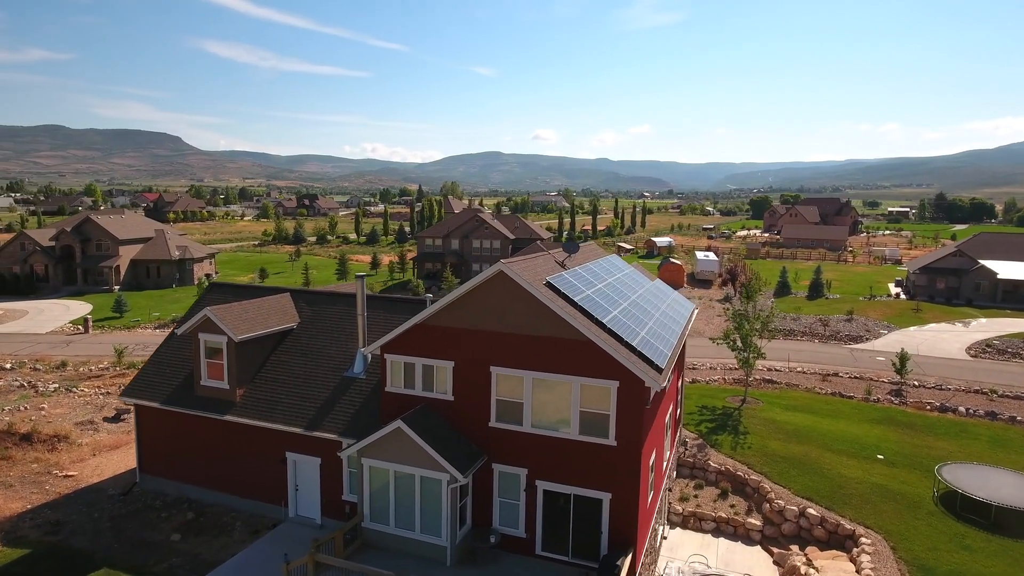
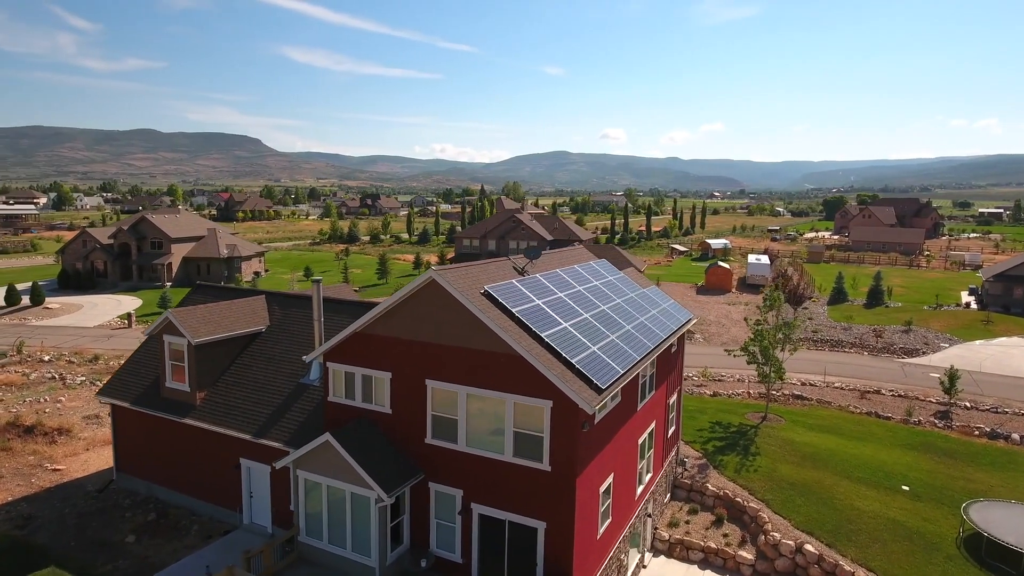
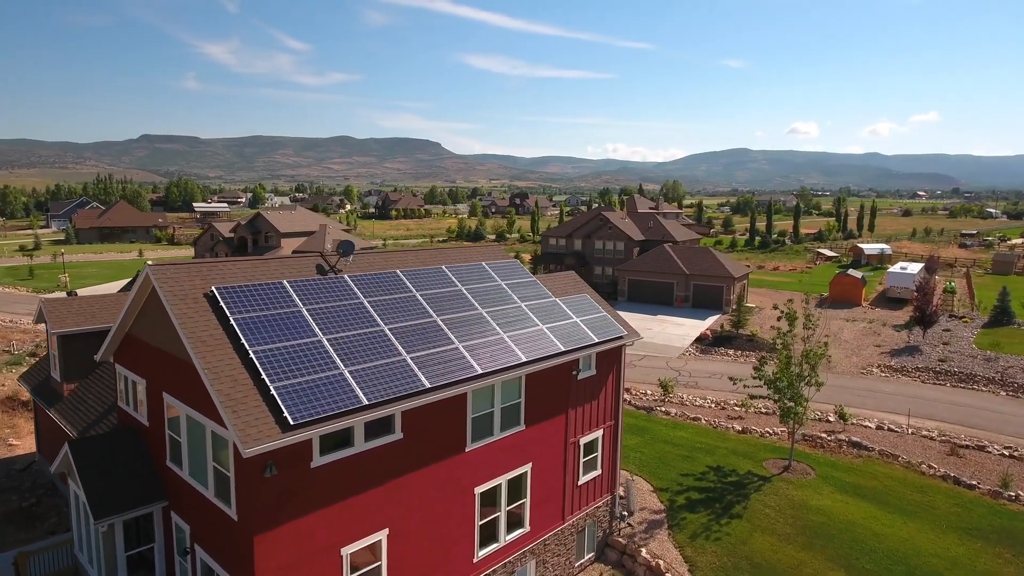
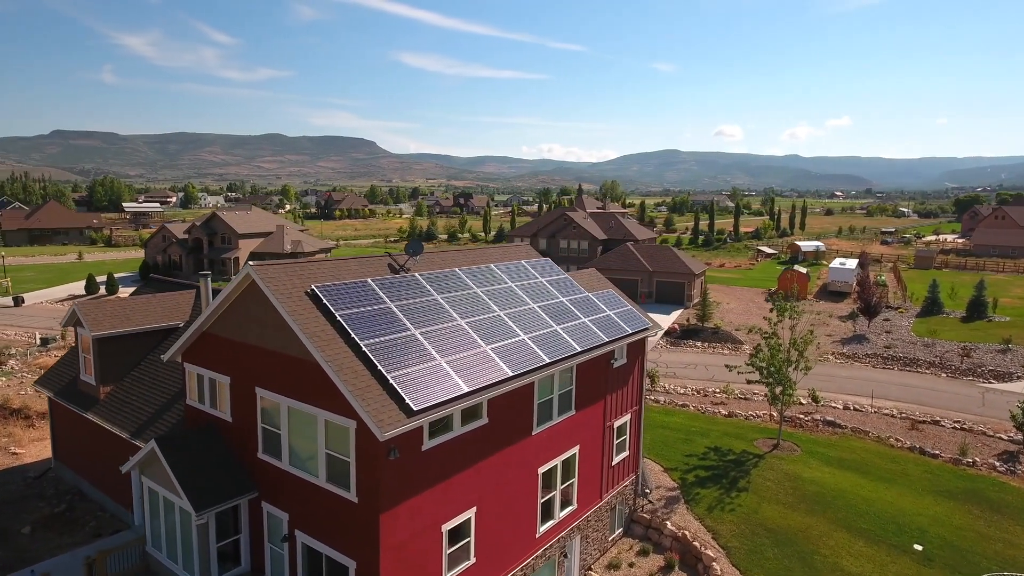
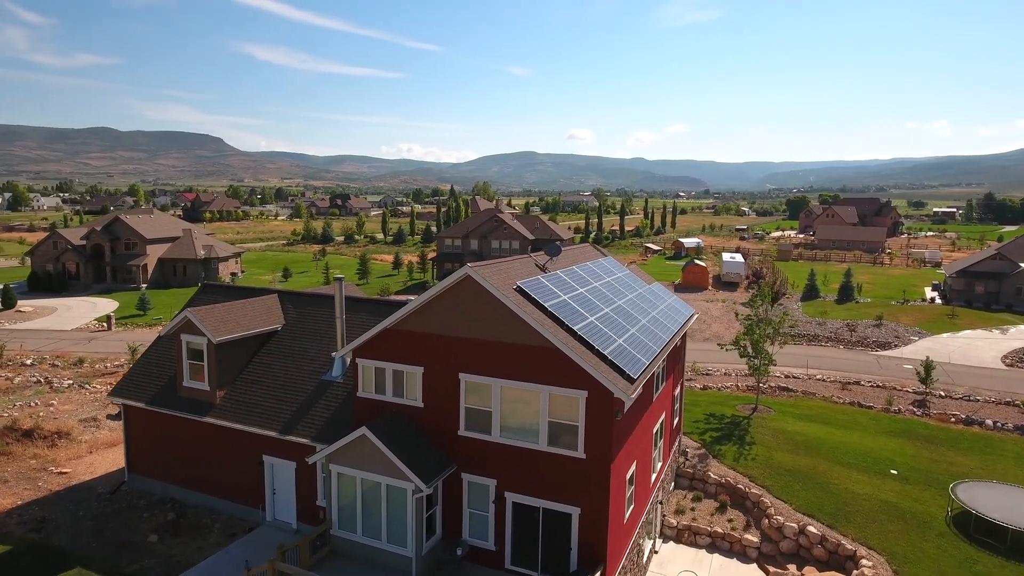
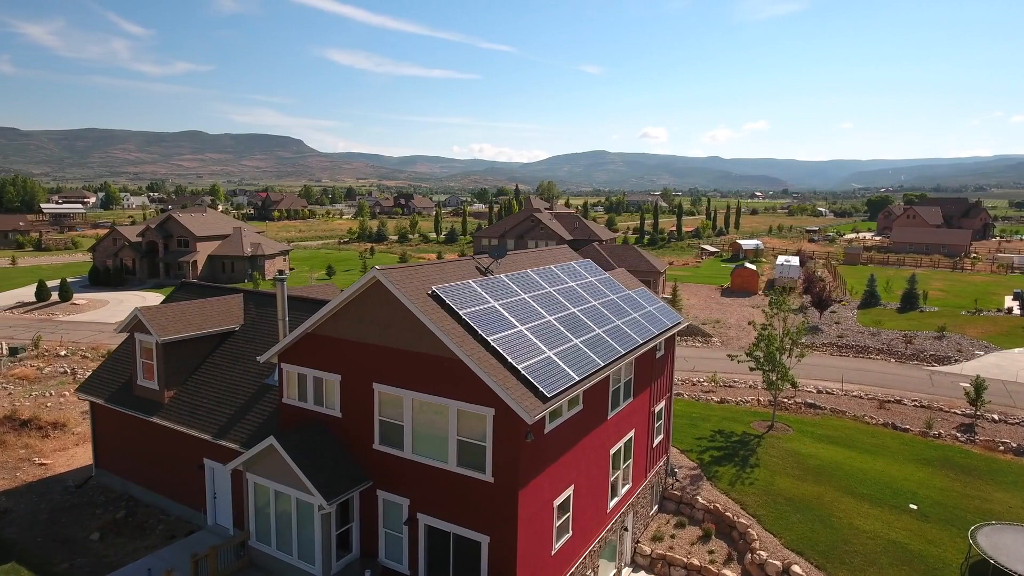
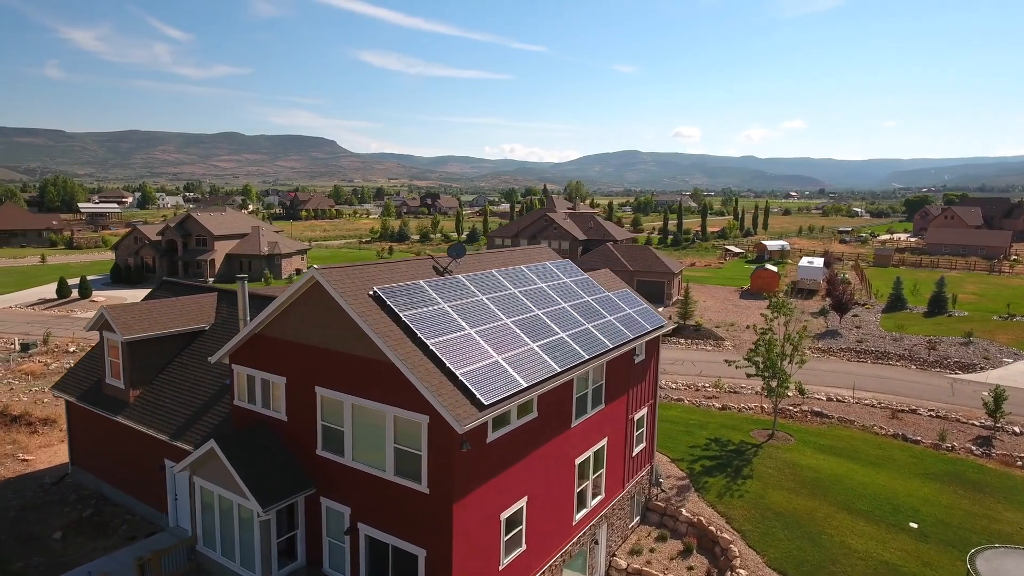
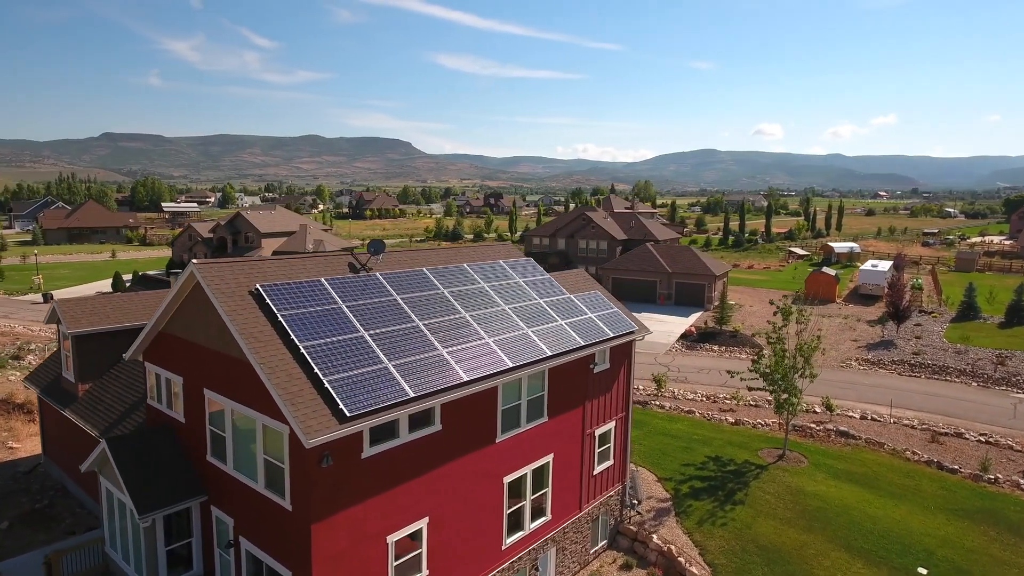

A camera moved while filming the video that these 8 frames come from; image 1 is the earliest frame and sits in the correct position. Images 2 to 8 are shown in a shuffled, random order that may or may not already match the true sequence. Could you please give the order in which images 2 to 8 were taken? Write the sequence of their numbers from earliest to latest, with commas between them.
5, 2, 6, 7, 4, 8, 3
